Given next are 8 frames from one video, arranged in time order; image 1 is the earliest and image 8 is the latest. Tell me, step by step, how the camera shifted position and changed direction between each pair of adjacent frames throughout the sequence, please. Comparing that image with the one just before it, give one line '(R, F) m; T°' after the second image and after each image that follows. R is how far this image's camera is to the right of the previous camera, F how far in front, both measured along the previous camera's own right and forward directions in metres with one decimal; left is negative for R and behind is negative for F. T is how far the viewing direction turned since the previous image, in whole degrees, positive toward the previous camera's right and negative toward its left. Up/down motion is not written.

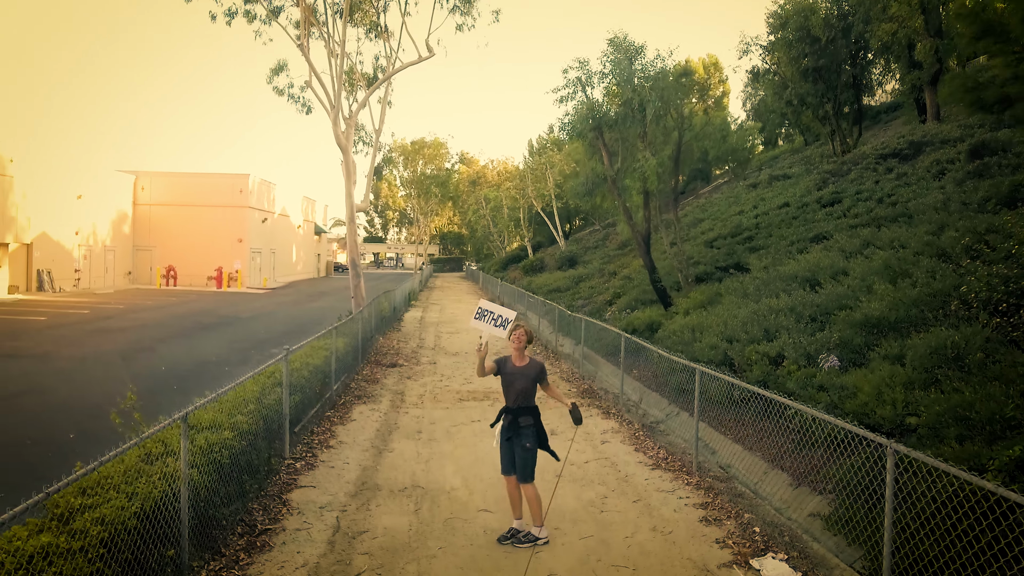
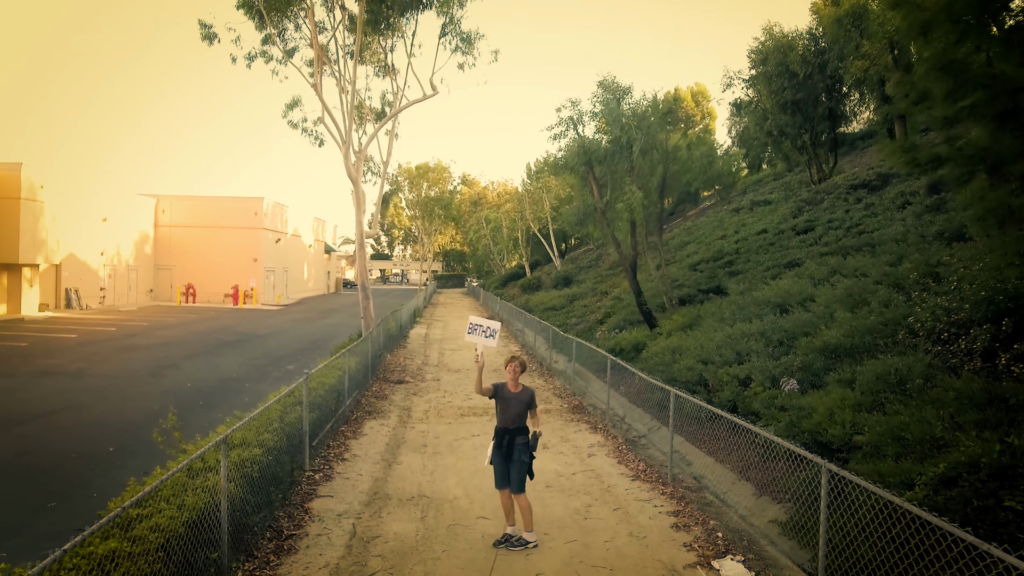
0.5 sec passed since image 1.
(+0.1, -0.7) m; 0°
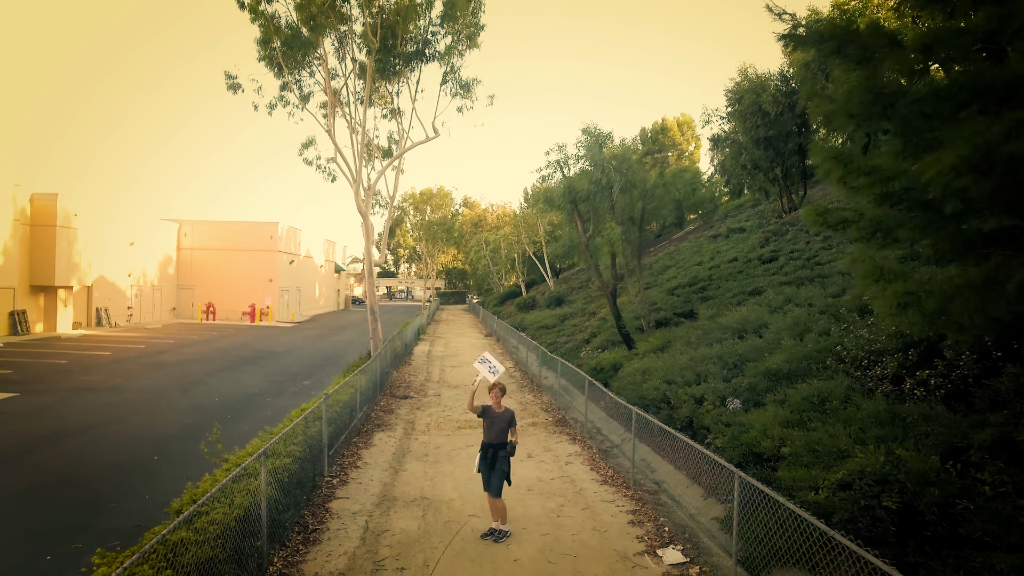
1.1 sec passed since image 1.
(+0.3, -1.2) m; 0°
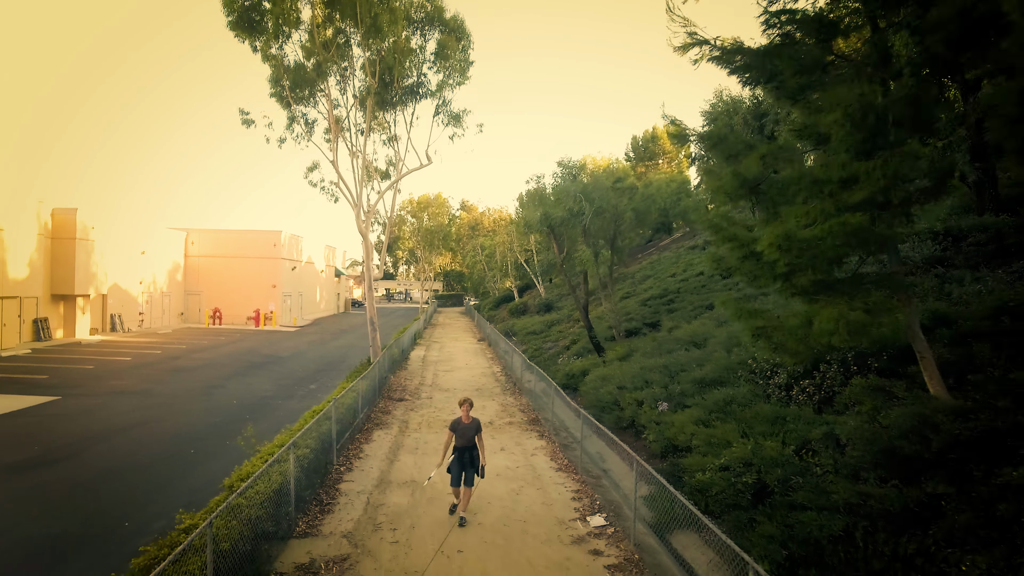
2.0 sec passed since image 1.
(+0.7, -1.7) m; 0°
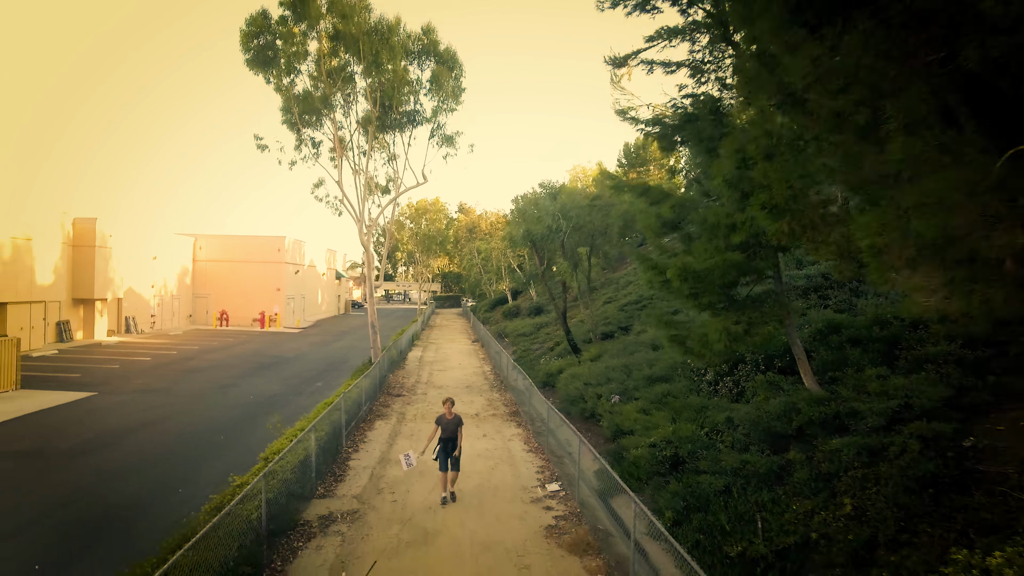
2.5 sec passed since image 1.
(+0.7, -1.9) m; 0°
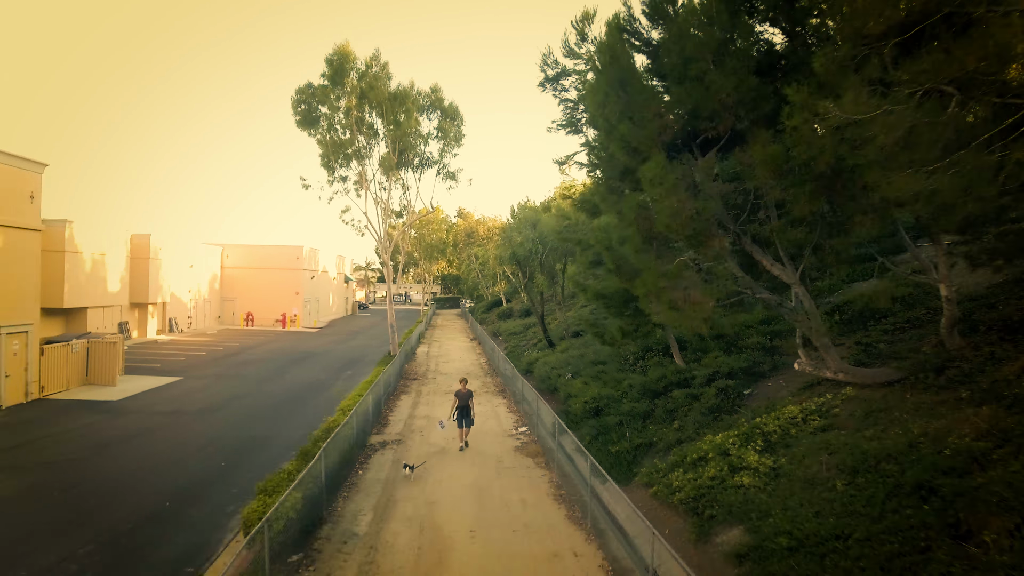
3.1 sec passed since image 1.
(+0.6, -5.0) m; 0°
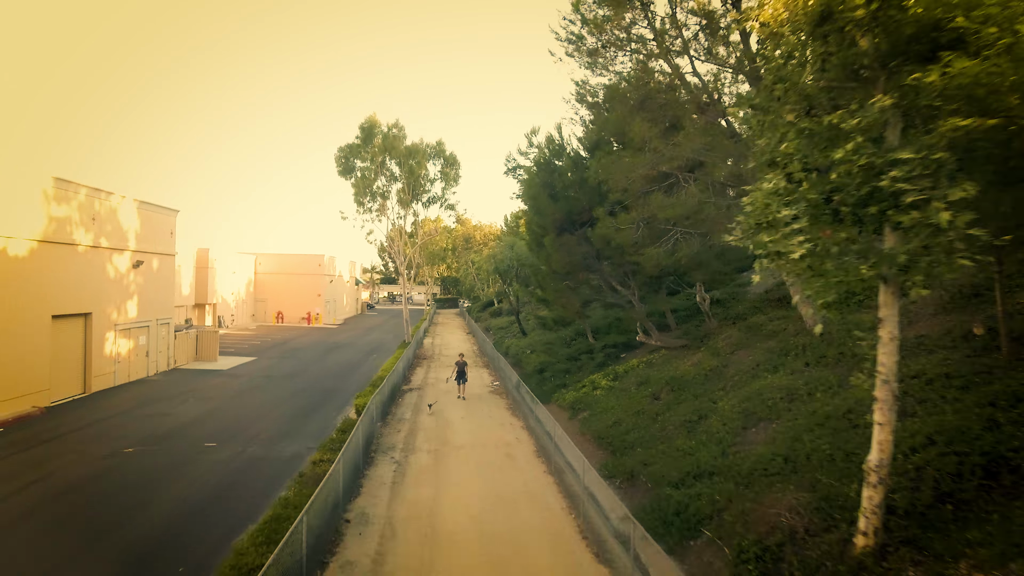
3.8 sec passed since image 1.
(+1.4, -8.2) m; 0°
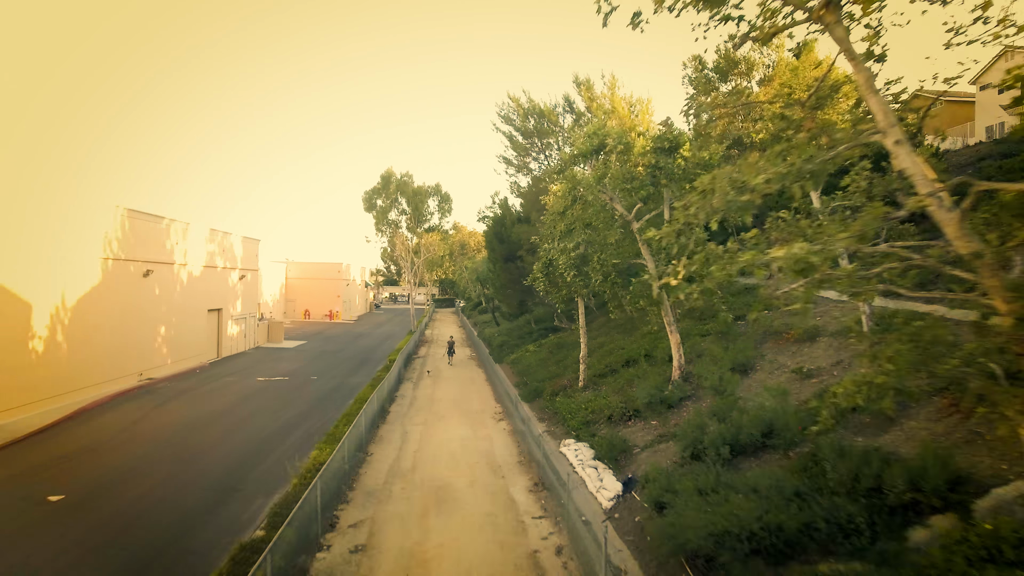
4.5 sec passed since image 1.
(+2.8, -12.1) m; 0°
